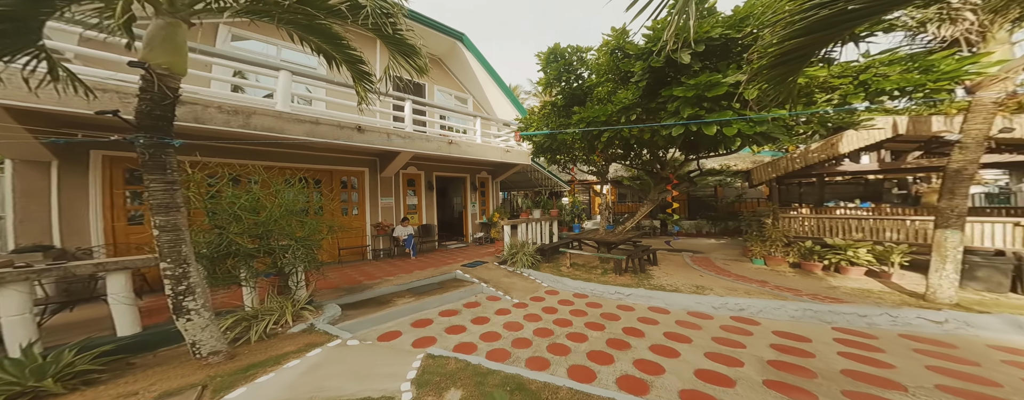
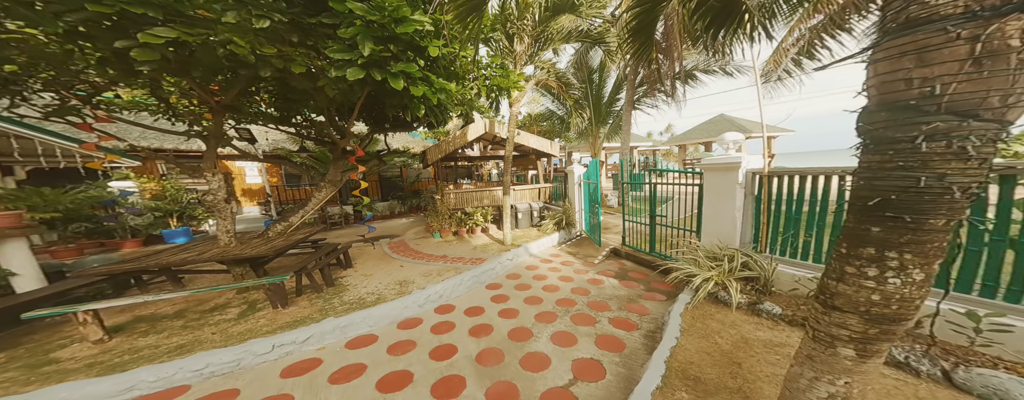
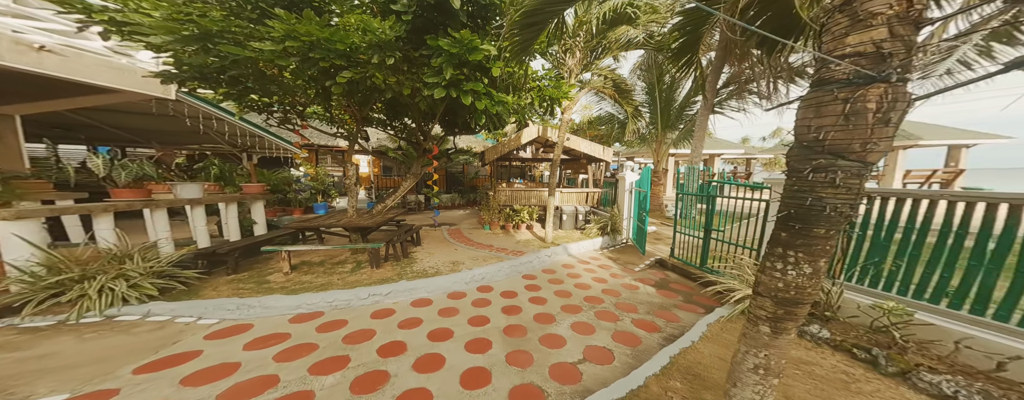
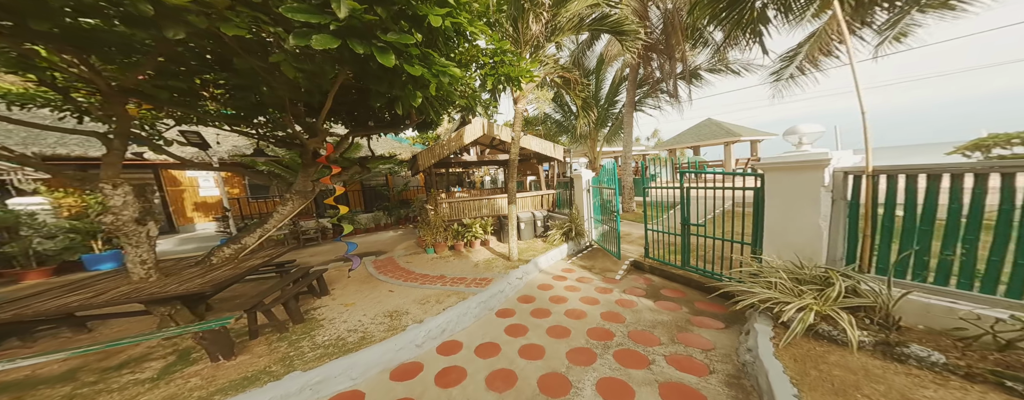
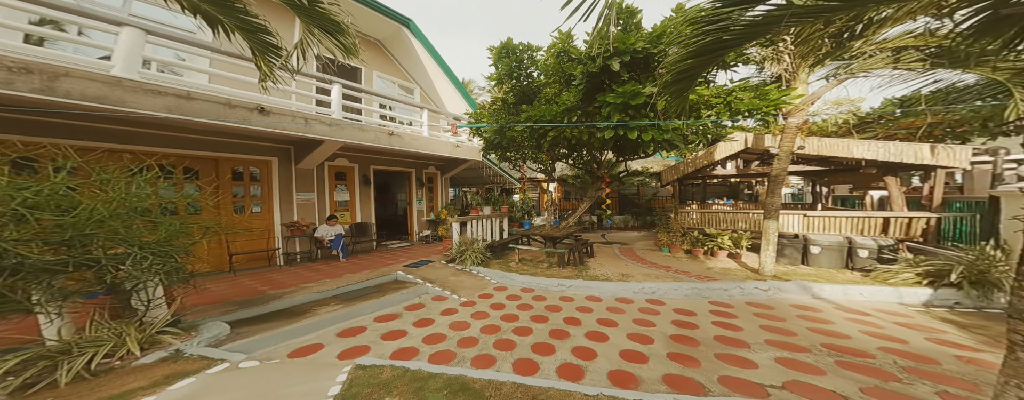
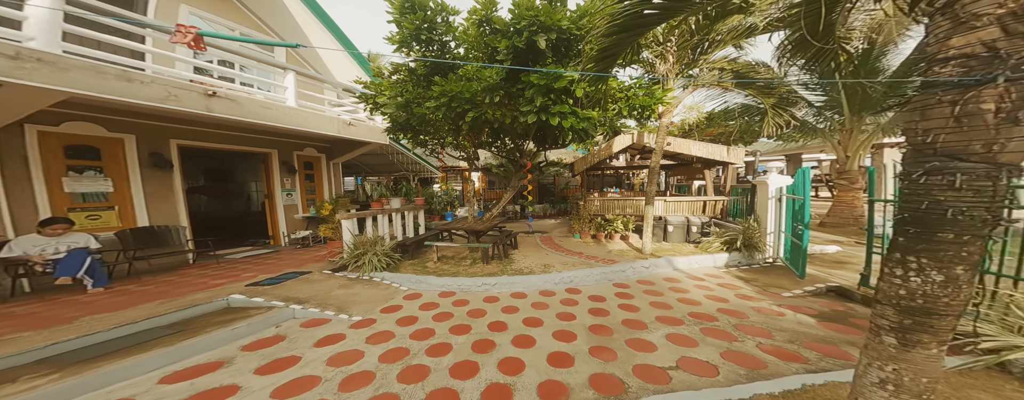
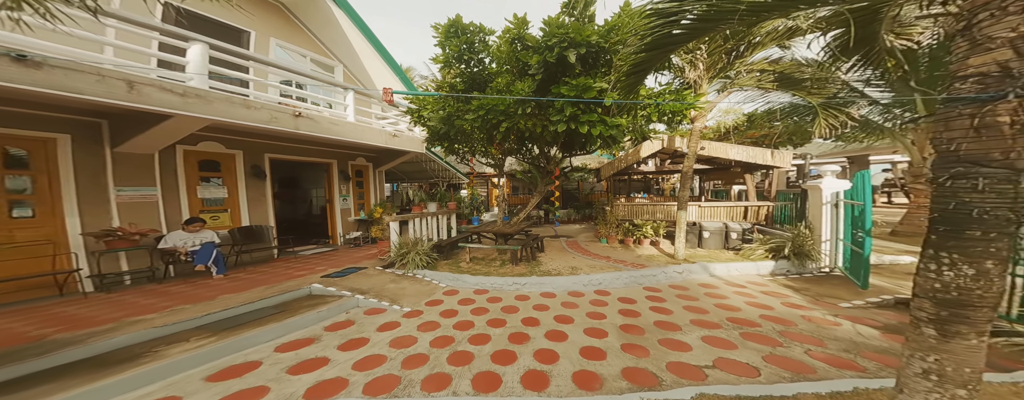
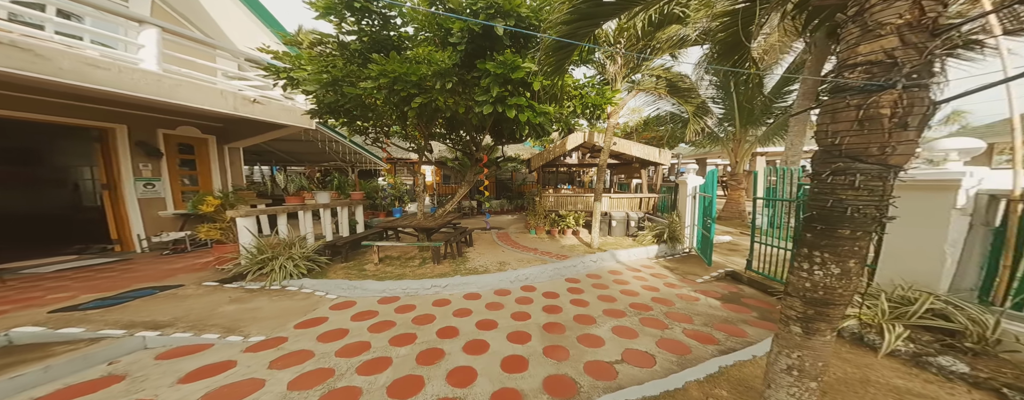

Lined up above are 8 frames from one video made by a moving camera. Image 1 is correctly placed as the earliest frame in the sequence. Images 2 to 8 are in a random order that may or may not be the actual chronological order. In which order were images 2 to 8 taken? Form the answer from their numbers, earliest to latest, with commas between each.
5, 7, 6, 8, 3, 2, 4
